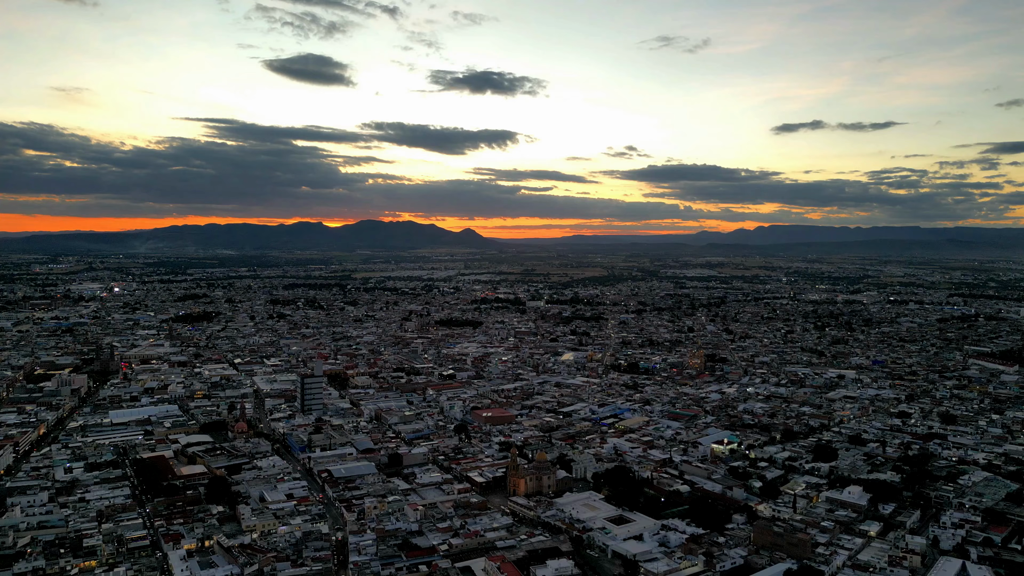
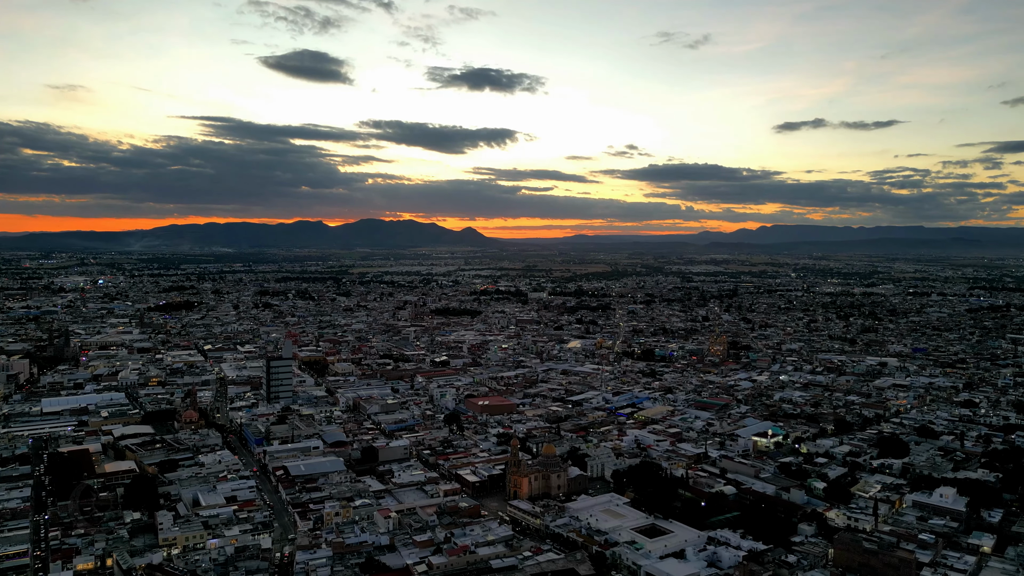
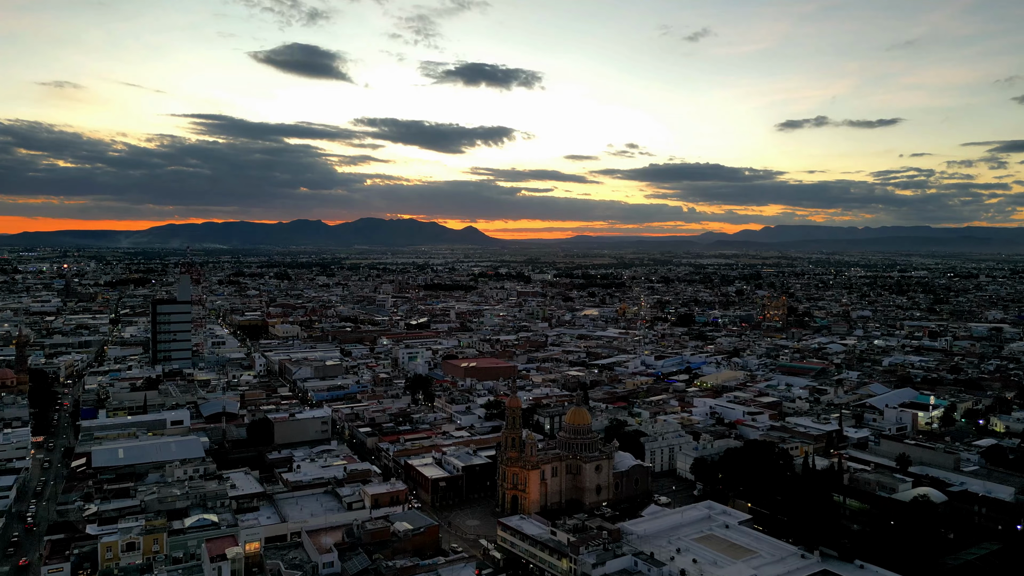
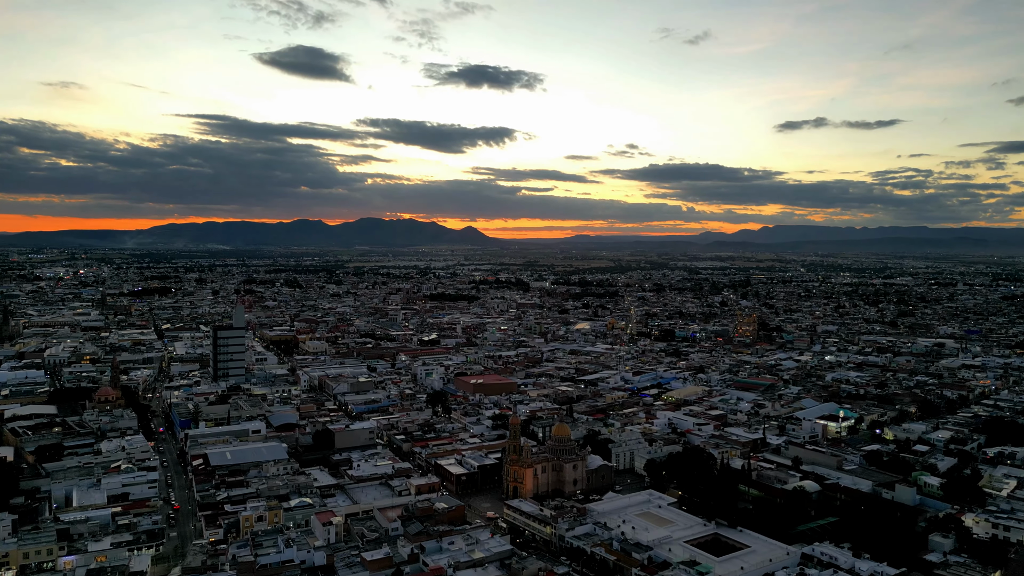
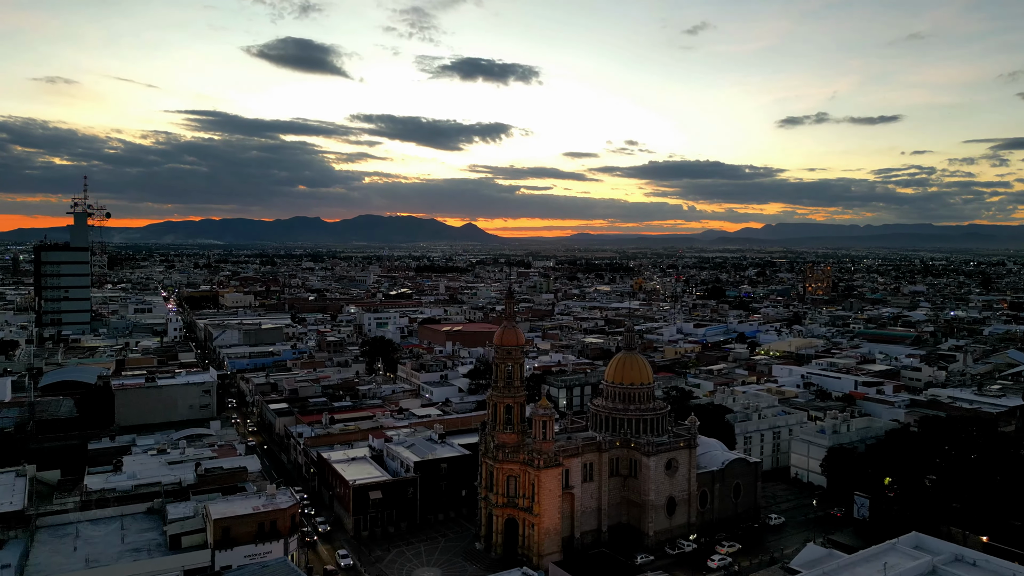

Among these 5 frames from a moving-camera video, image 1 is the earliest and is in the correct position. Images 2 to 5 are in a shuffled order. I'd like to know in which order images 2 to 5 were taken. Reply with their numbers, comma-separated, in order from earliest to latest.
2, 4, 3, 5
